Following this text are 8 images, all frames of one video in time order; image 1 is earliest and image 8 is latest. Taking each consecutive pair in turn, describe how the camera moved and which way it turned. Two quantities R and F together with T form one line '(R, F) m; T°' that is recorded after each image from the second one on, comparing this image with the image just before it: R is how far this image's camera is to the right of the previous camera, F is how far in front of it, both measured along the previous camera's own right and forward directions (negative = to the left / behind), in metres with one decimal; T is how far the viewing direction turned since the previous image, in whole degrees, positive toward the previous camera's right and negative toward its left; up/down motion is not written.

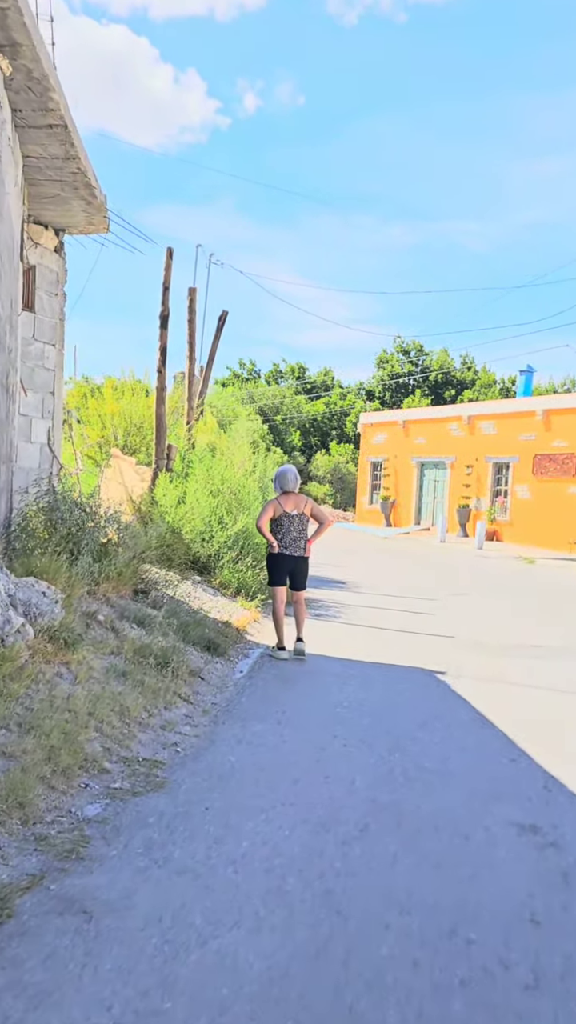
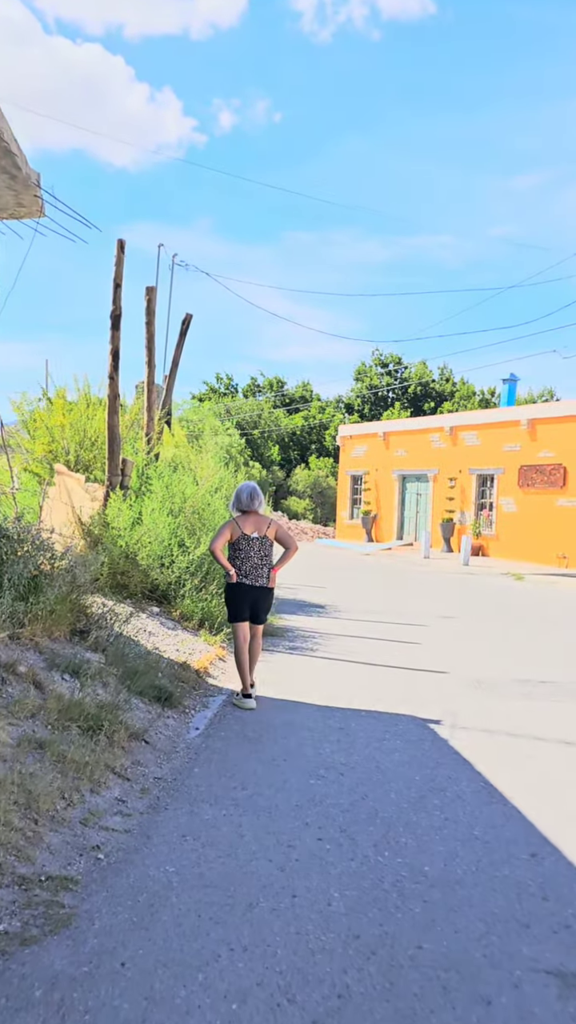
(+0.1, +0.9) m; +2°
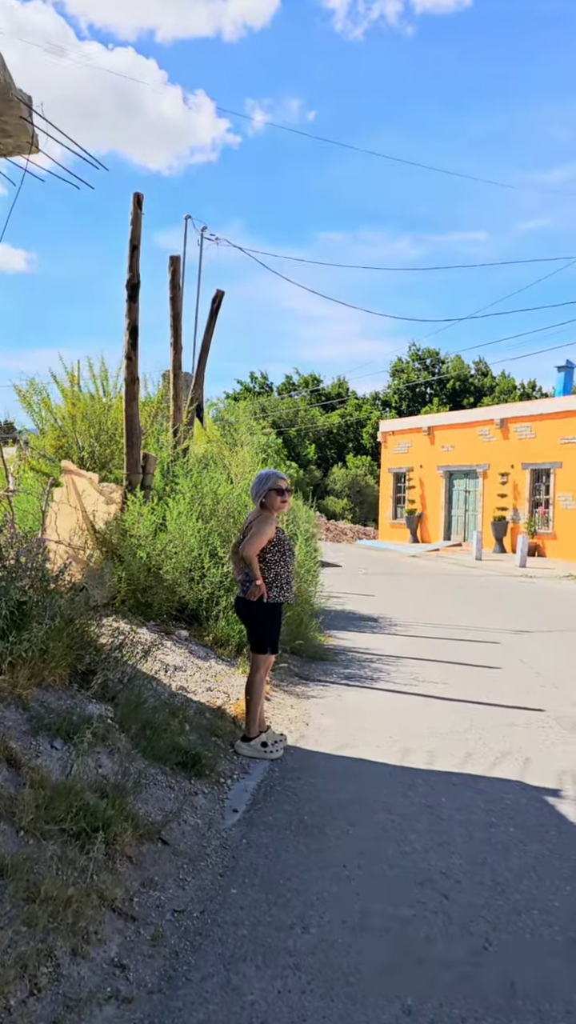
(-0.1, +1.2) m; -3°
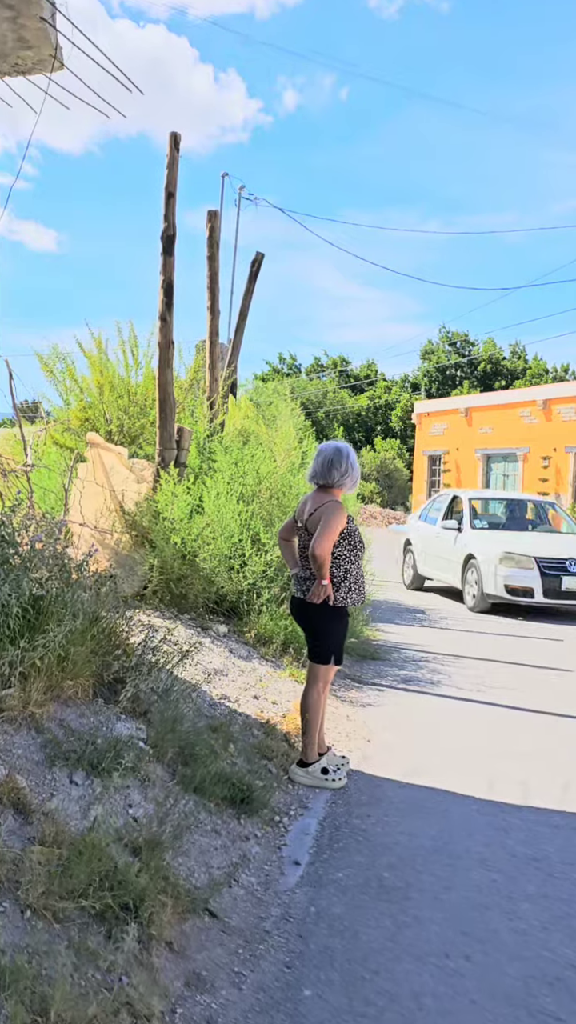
(-0.2, +0.7) m; -2°
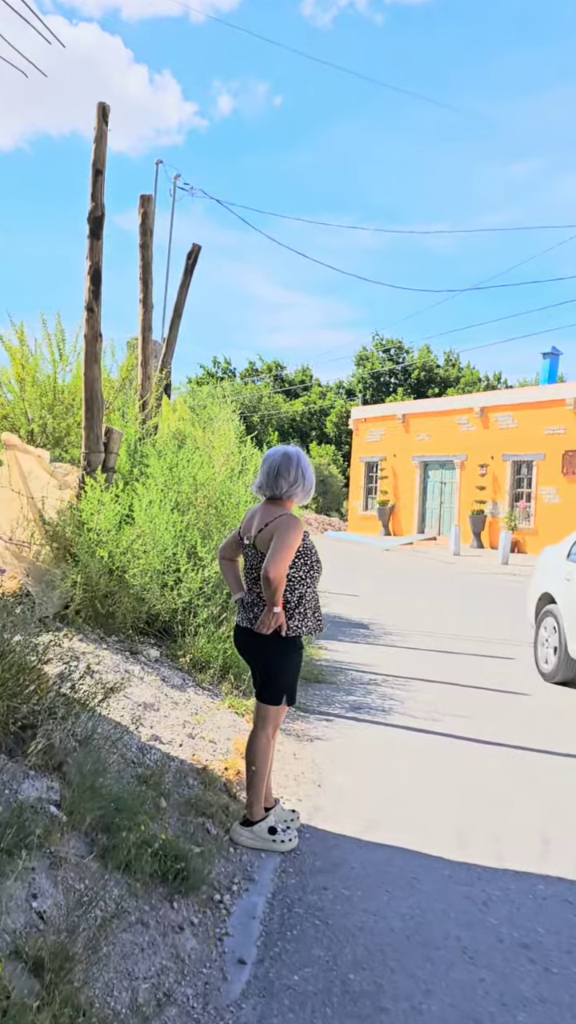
(0.0, +0.5) m; +5°
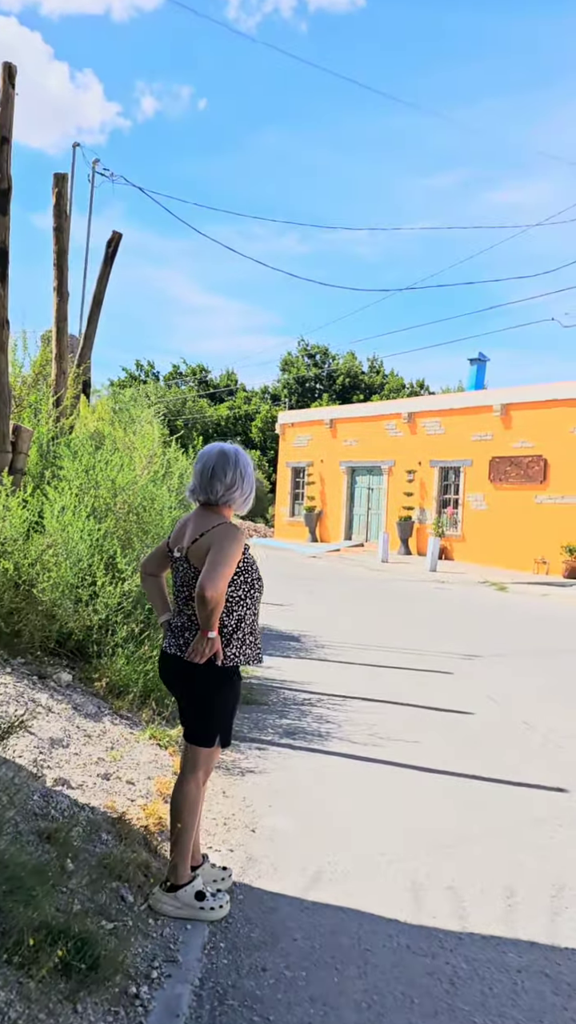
(0.0, +0.4) m; +6°
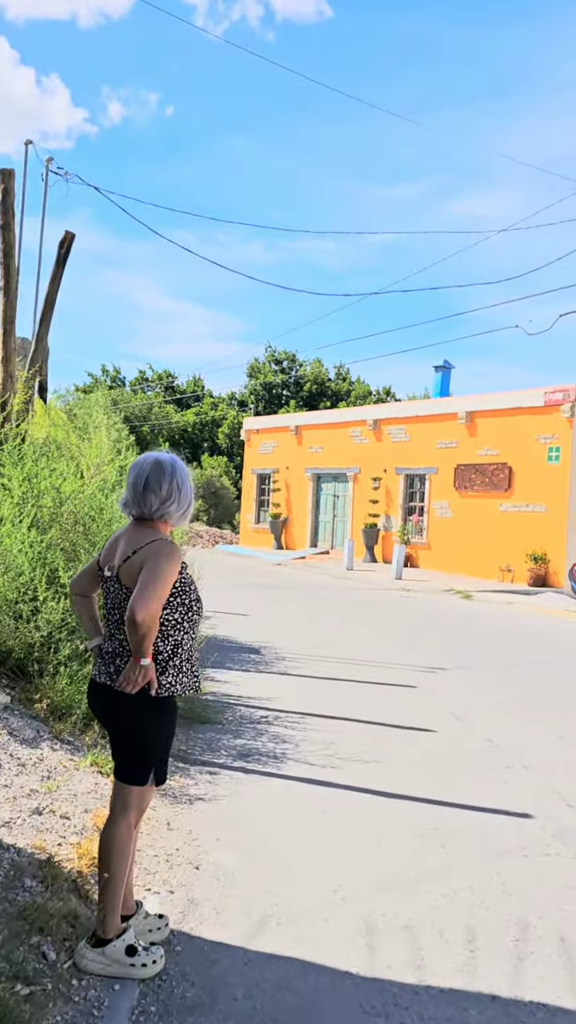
(+0.1, +0.2) m; +3°
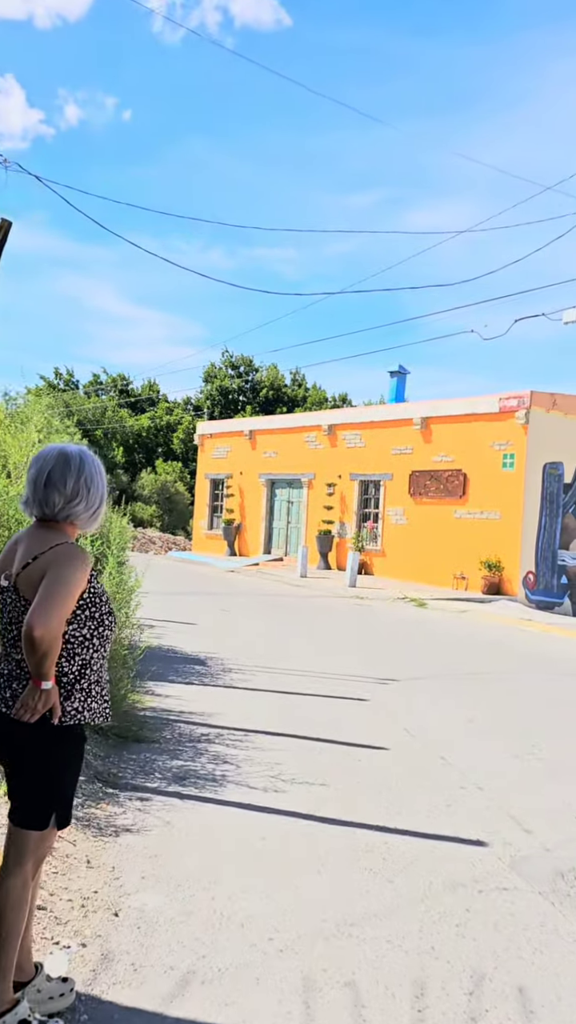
(+0.1, +0.3) m; +3°
